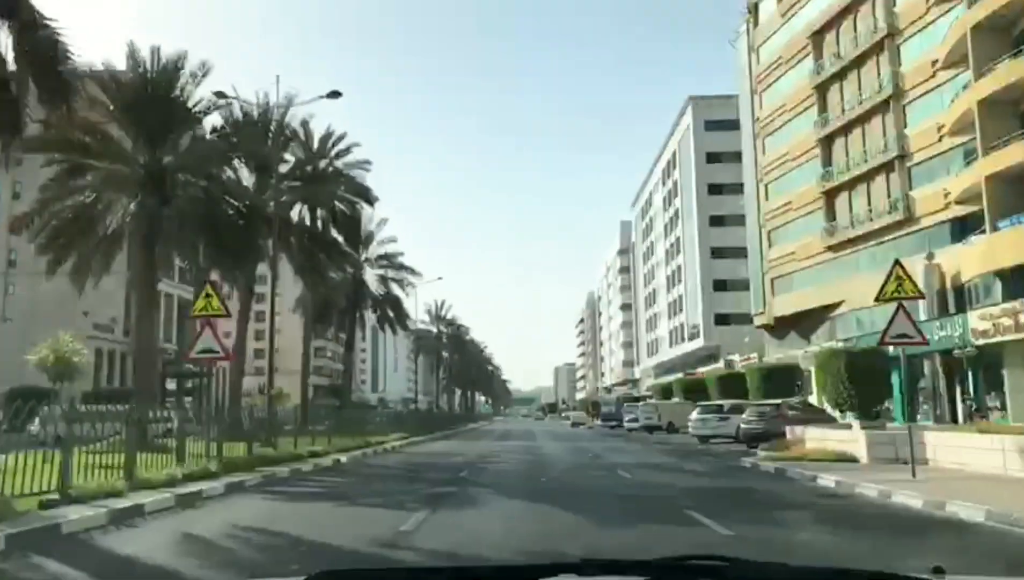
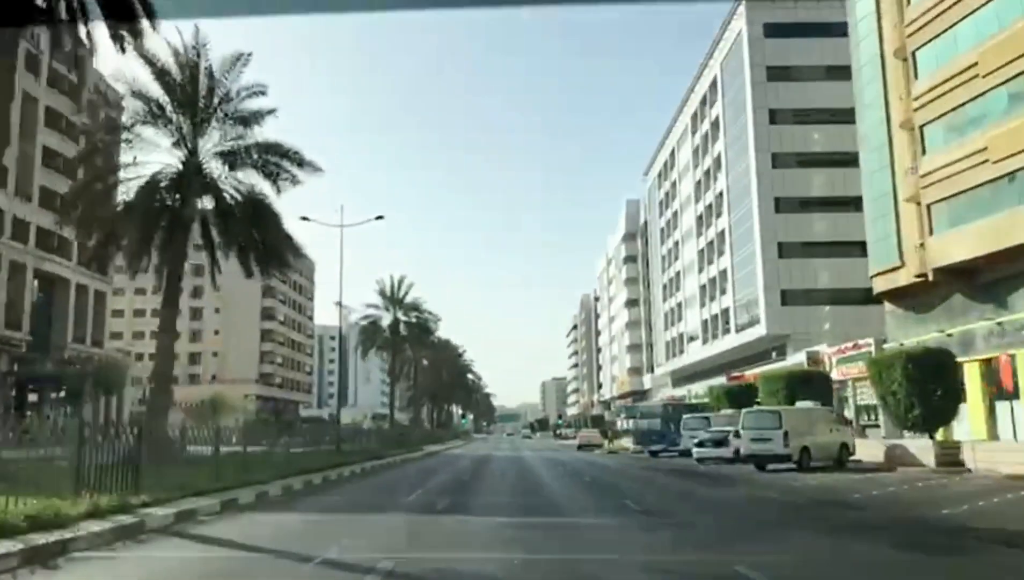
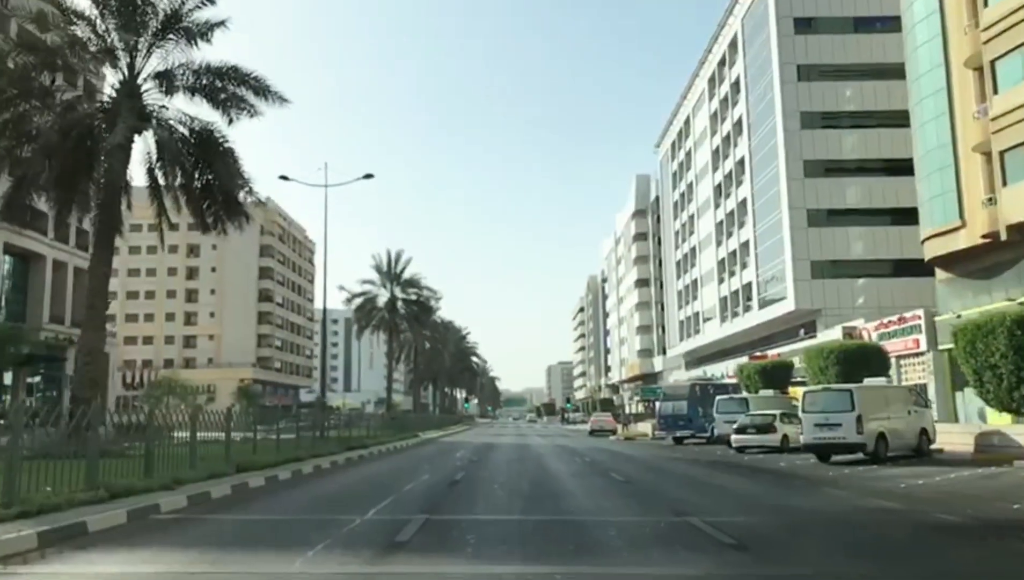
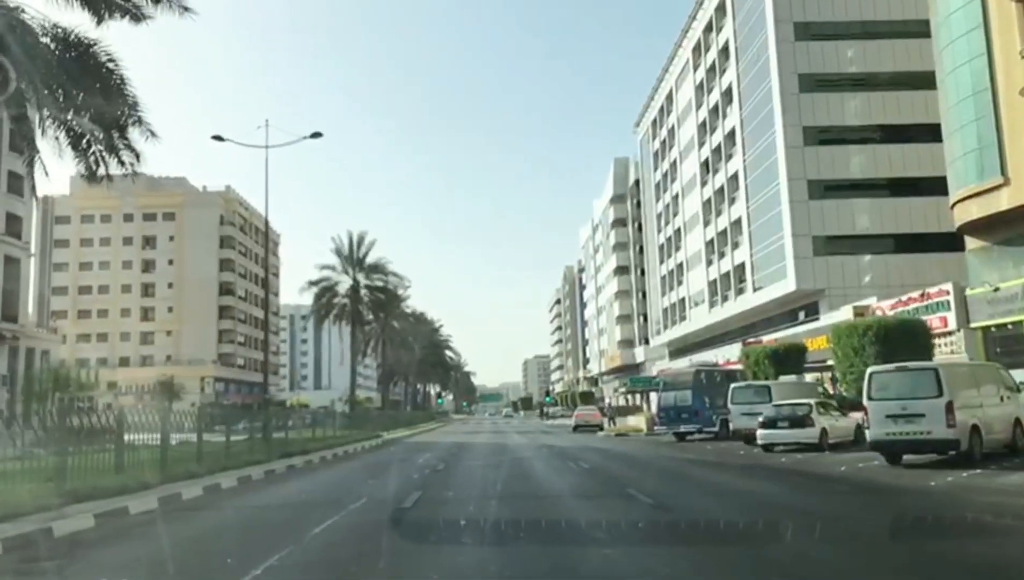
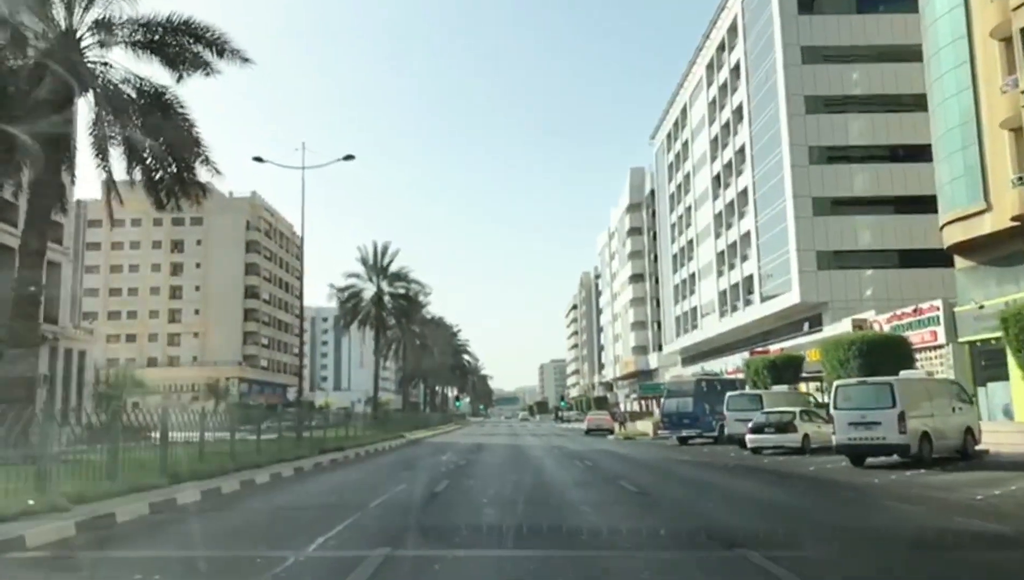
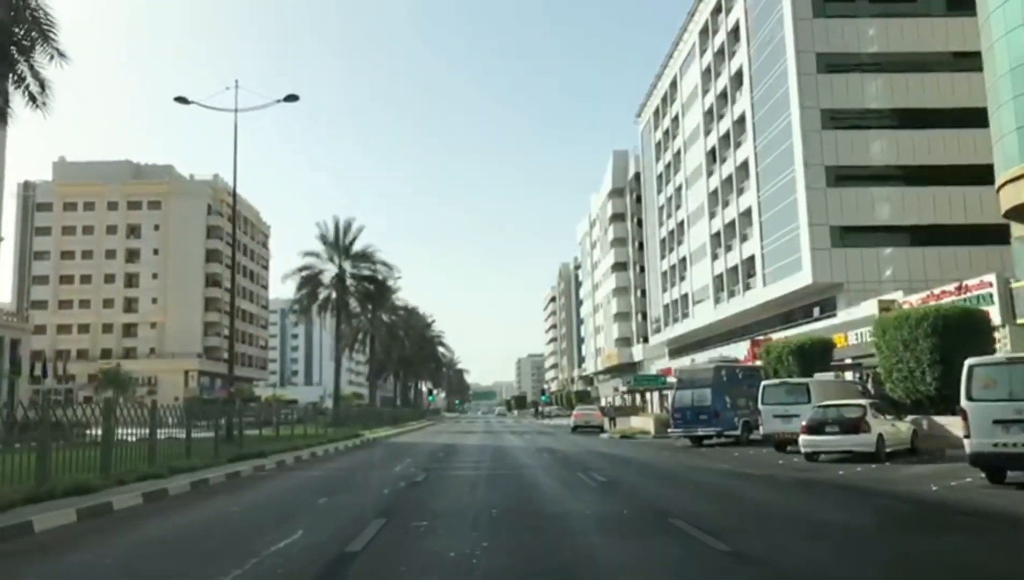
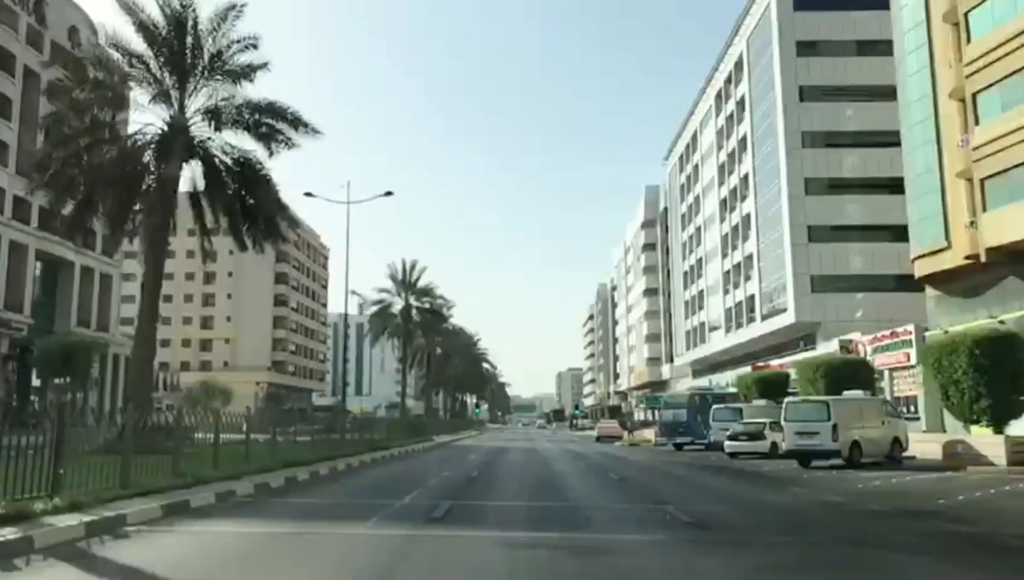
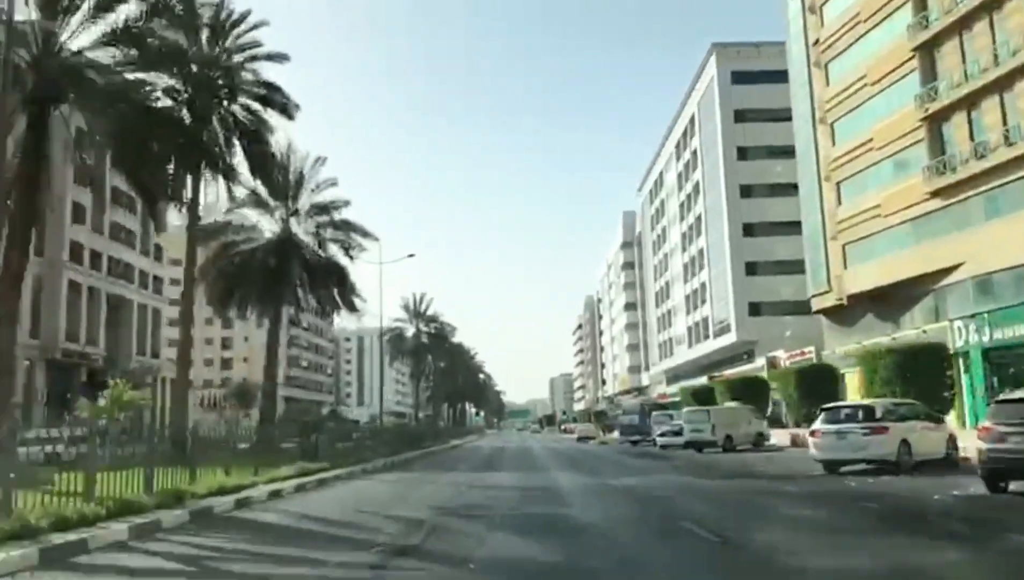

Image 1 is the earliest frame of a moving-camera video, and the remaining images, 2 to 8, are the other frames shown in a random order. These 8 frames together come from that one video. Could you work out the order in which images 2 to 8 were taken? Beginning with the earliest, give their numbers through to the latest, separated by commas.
8, 2, 7, 3, 5, 4, 6
